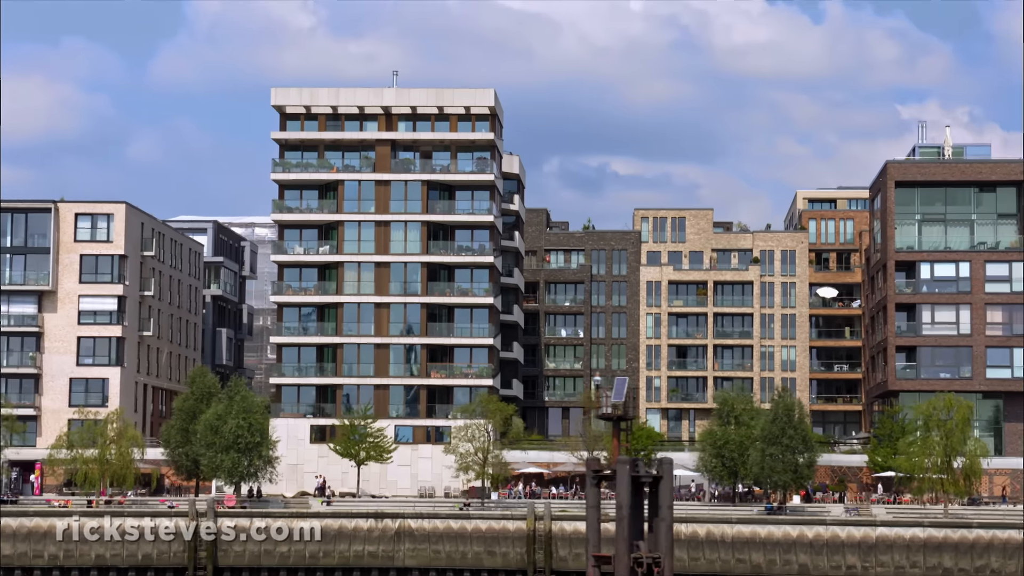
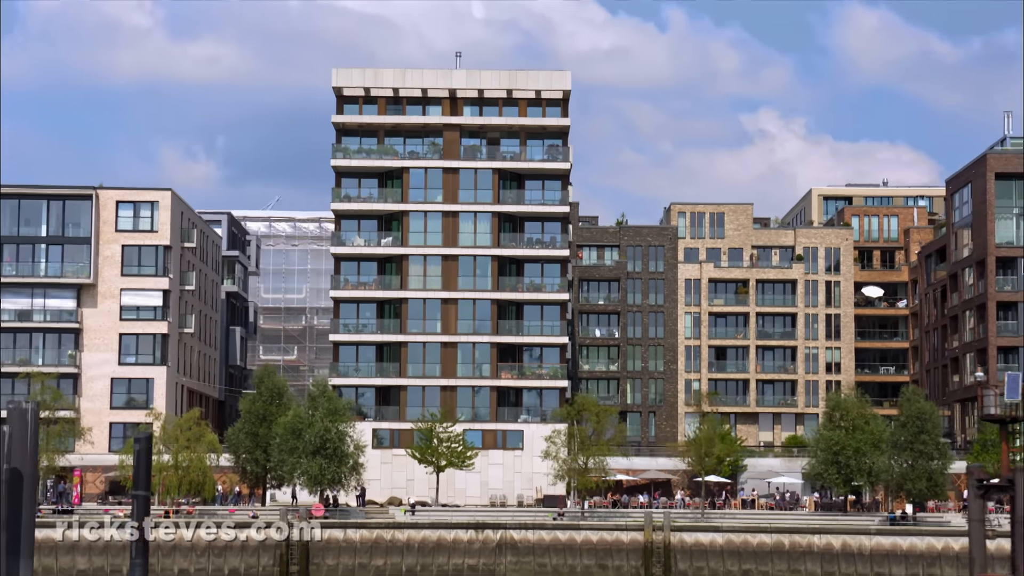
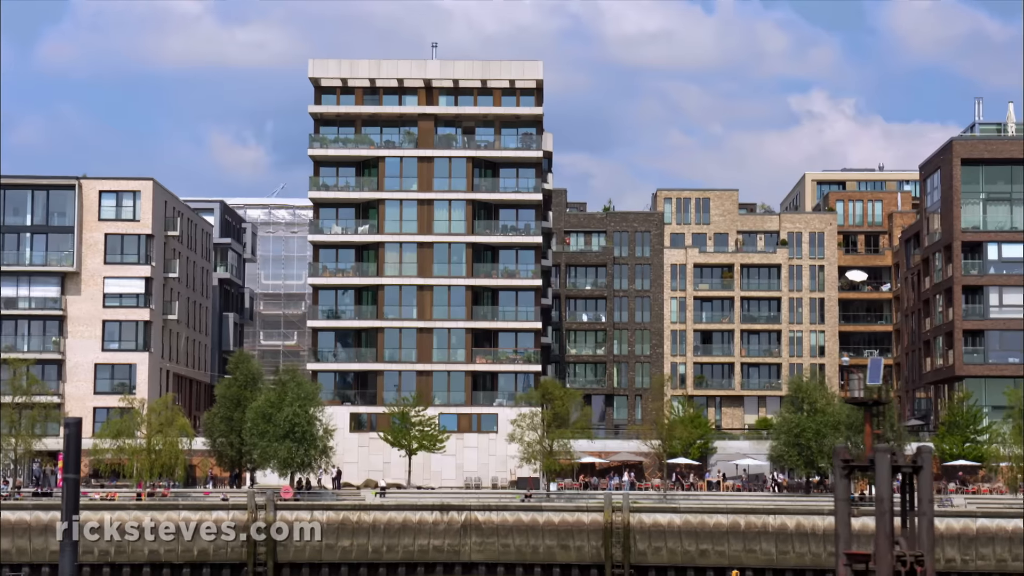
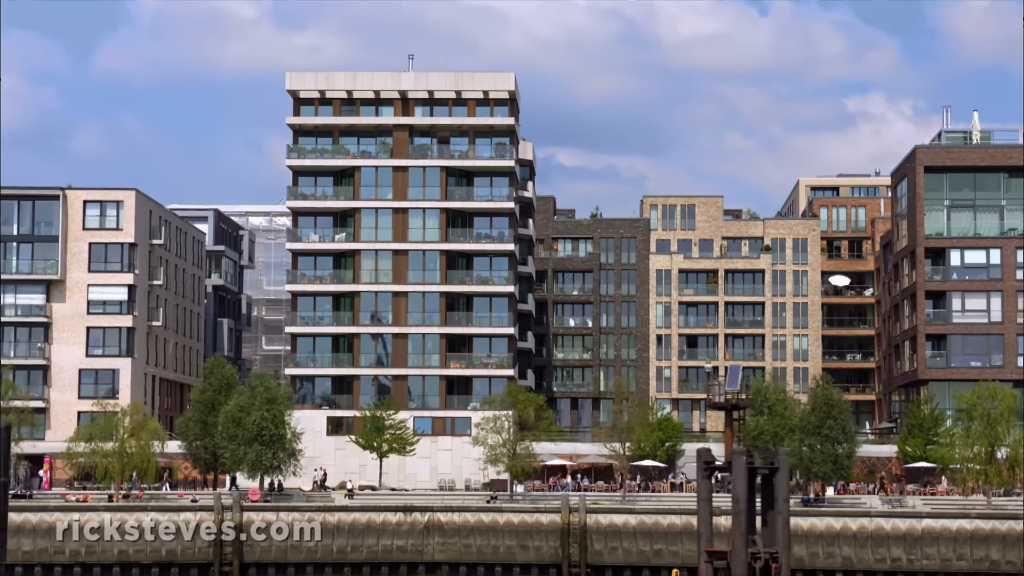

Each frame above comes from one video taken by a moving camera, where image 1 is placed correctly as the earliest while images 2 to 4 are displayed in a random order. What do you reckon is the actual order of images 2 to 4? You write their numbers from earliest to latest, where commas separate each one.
4, 3, 2
